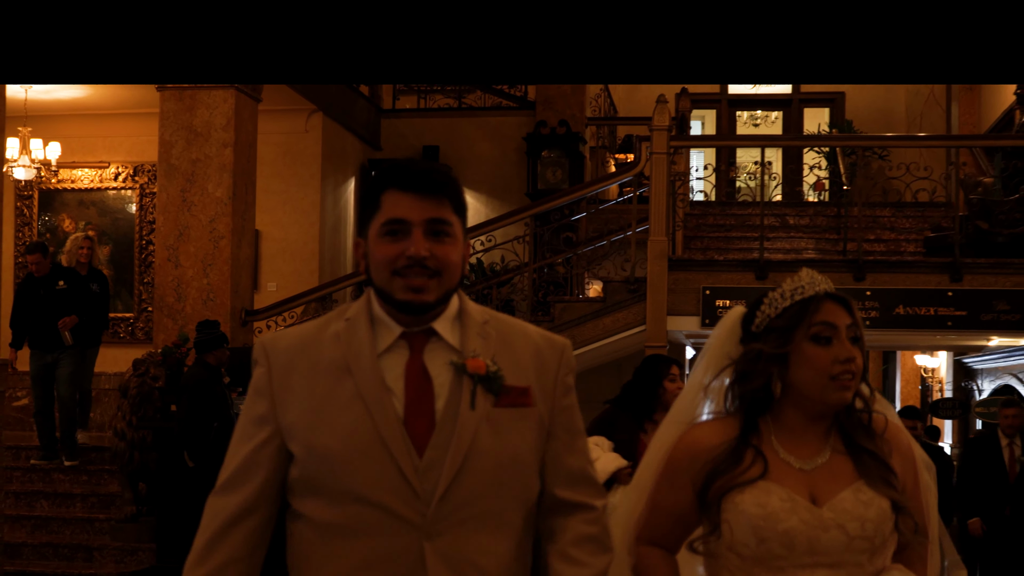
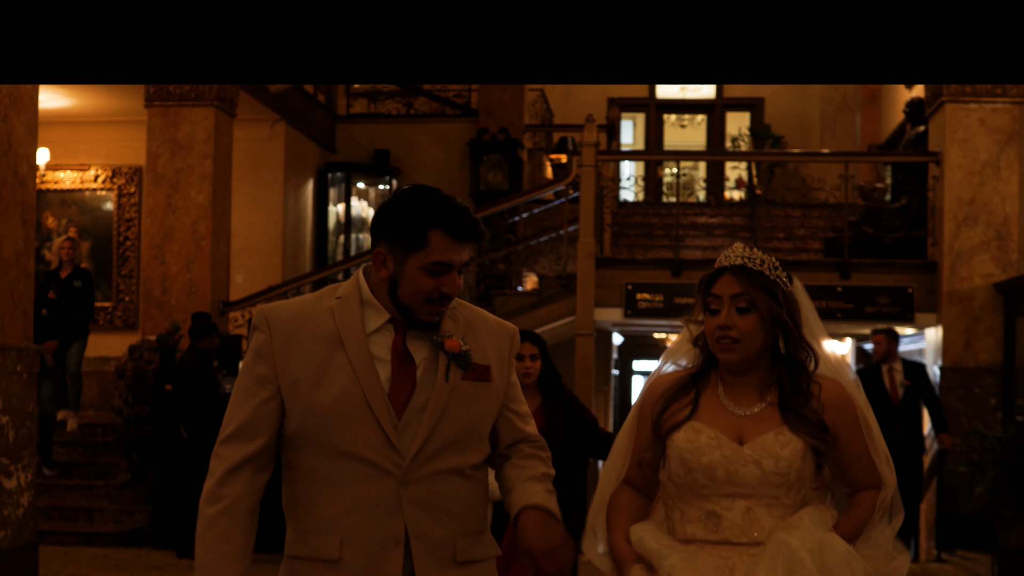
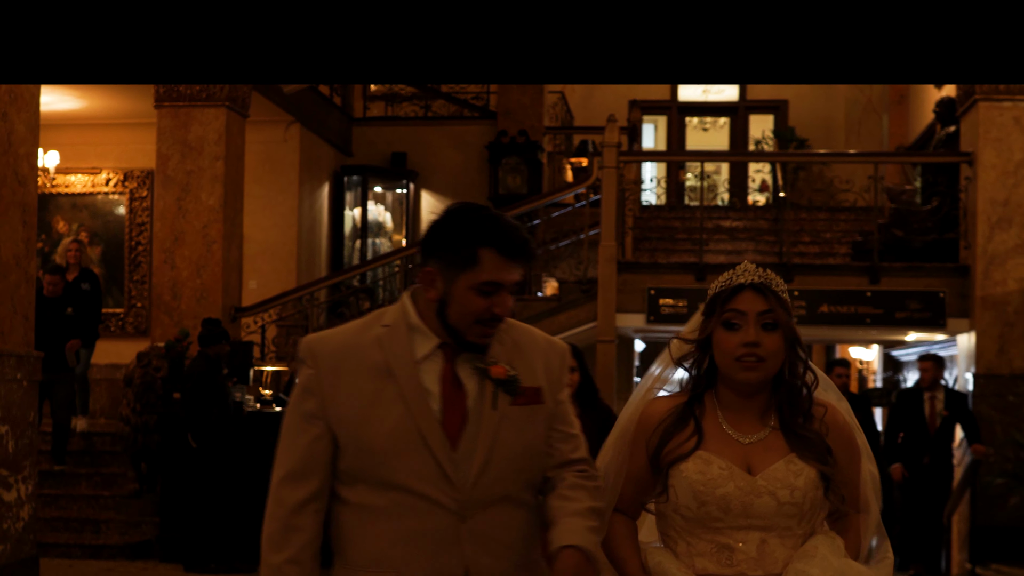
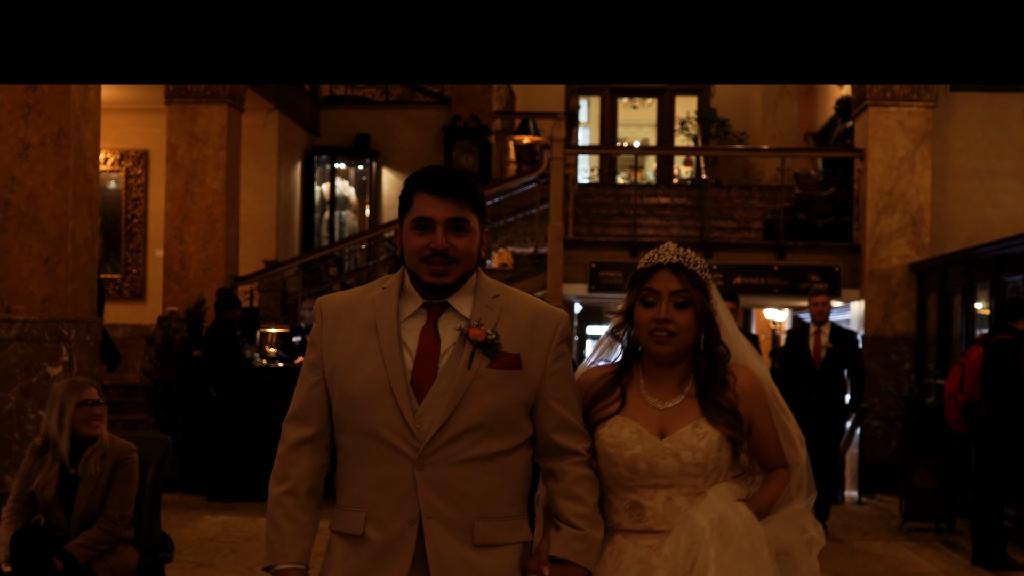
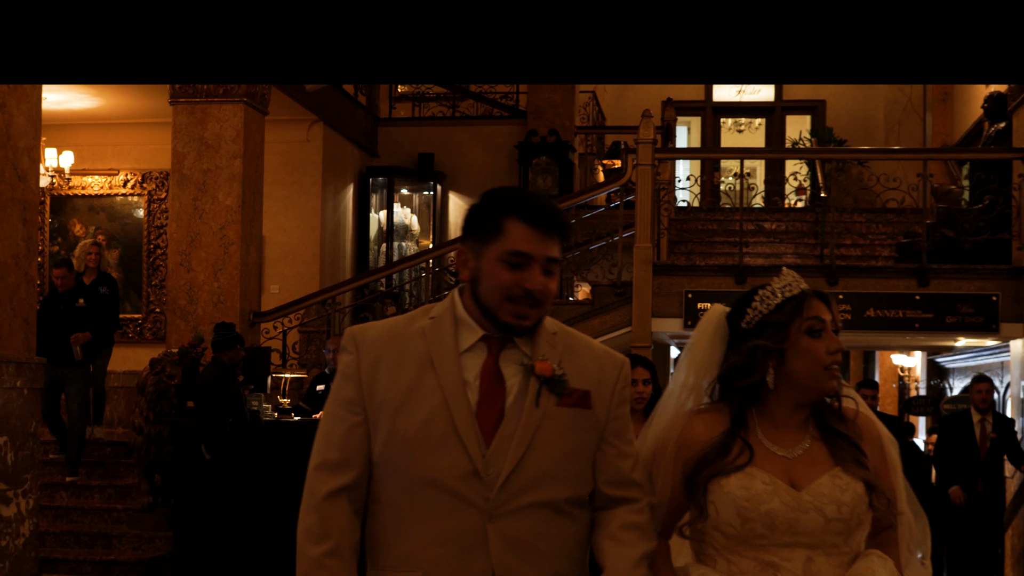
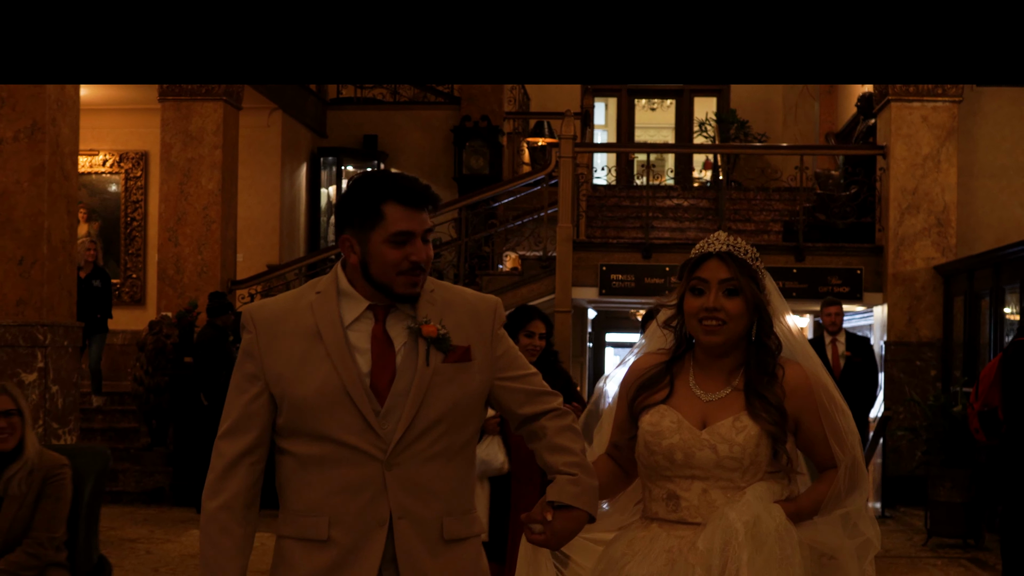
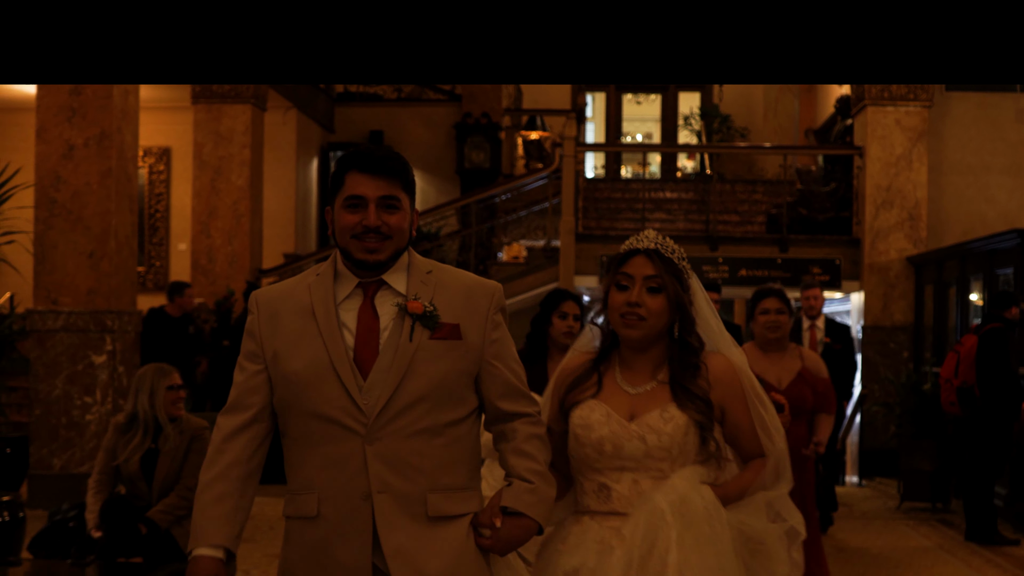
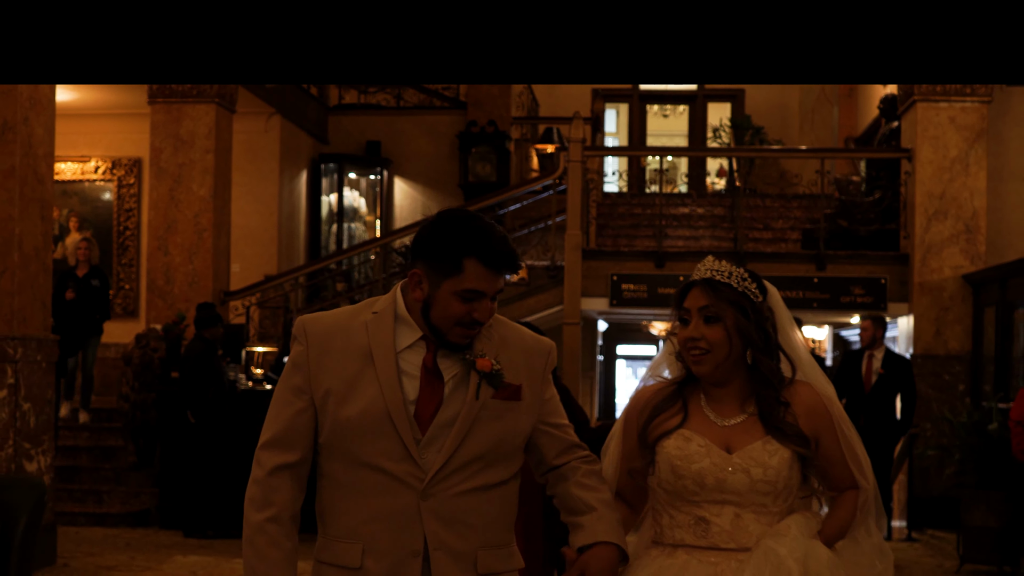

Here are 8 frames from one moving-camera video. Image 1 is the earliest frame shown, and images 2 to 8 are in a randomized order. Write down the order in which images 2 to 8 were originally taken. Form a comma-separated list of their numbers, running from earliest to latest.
5, 3, 2, 8, 6, 4, 7
